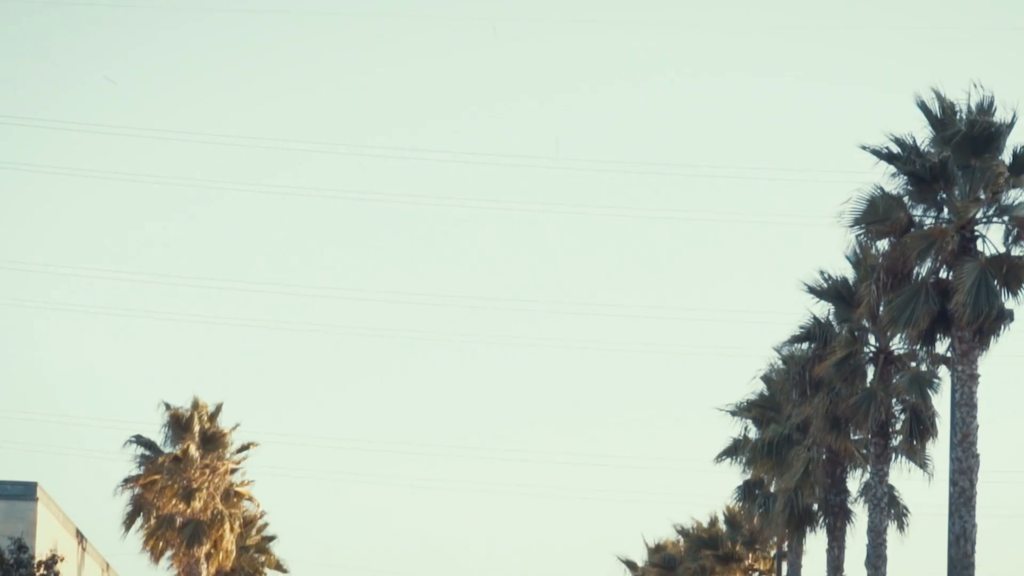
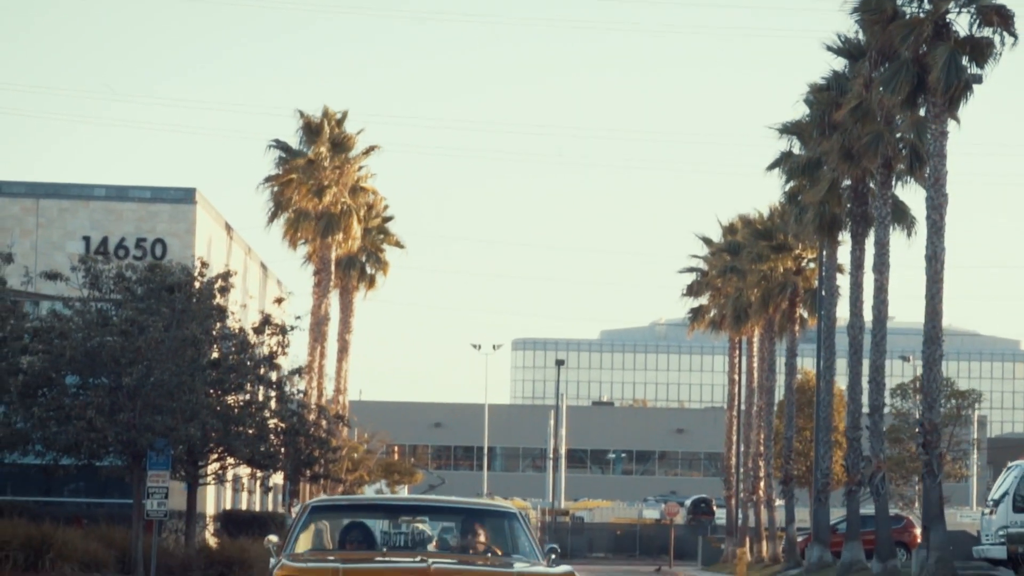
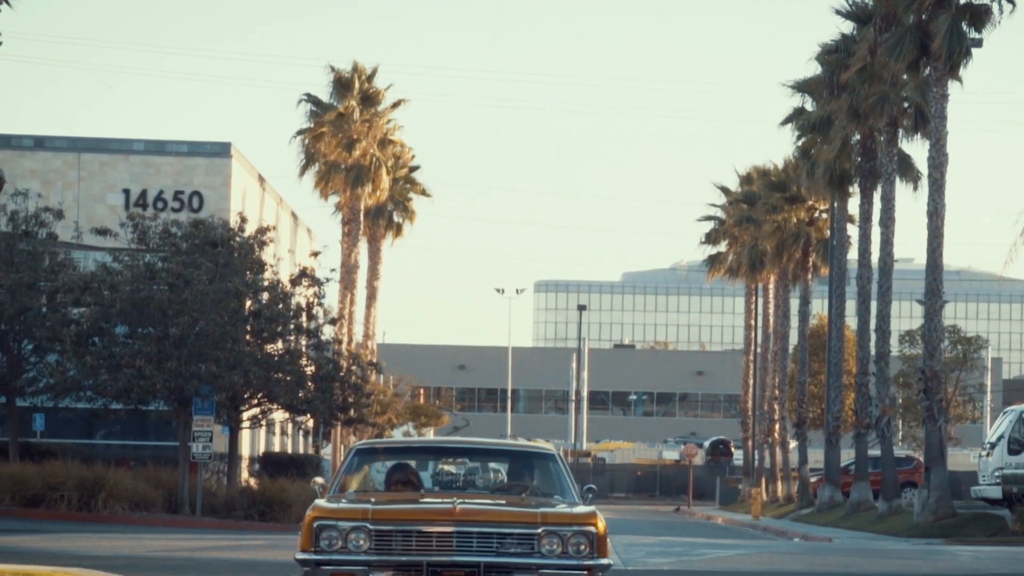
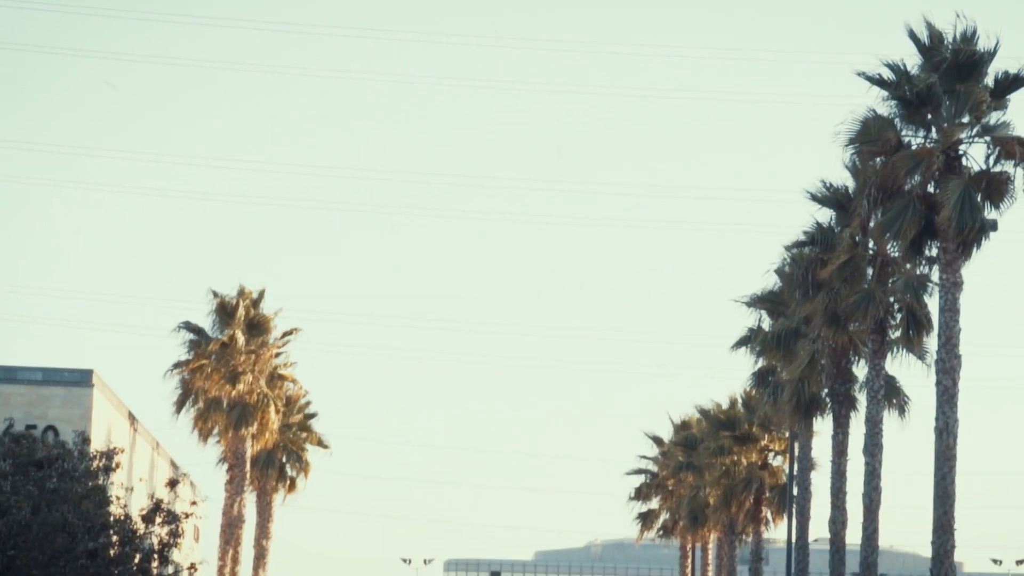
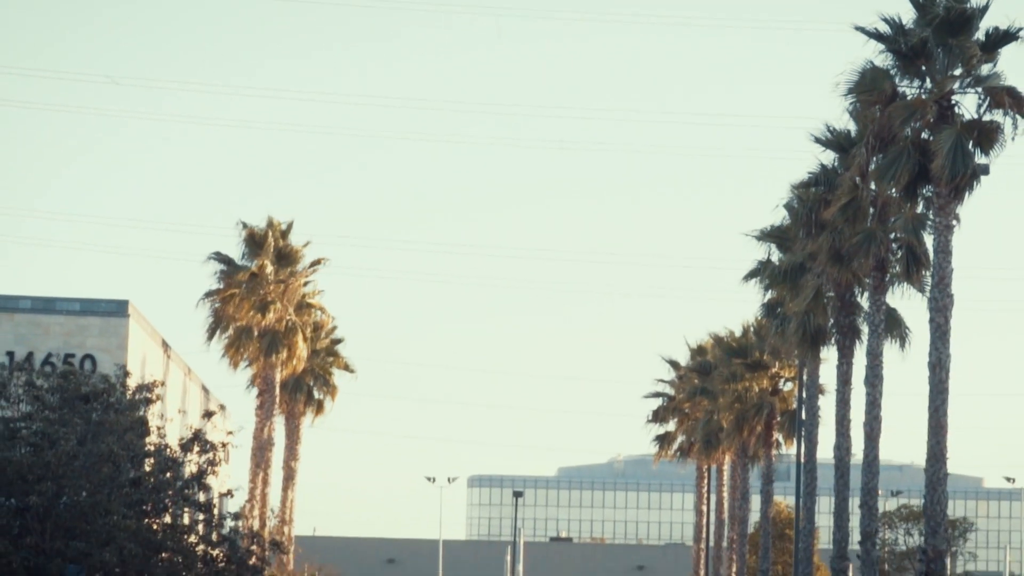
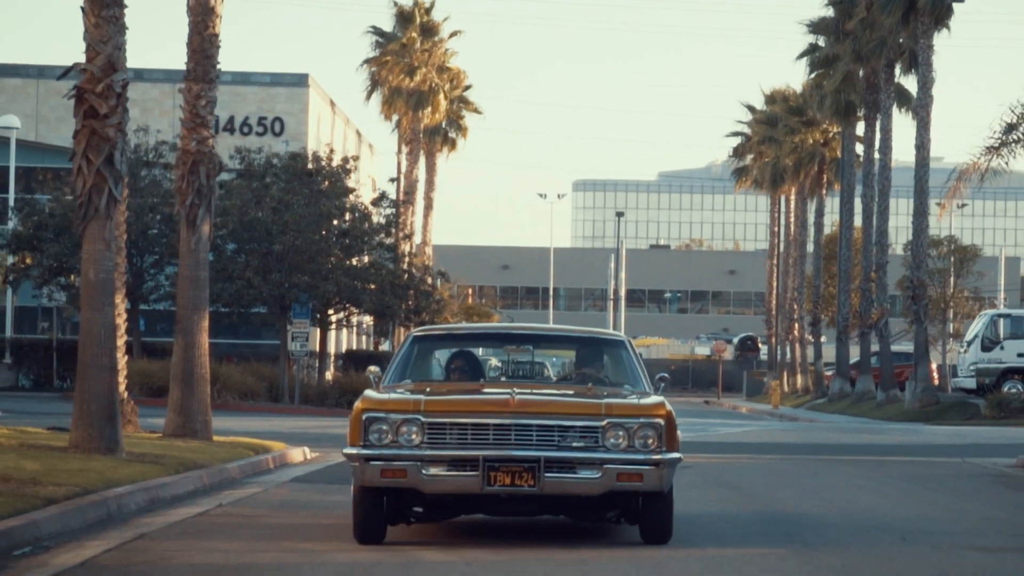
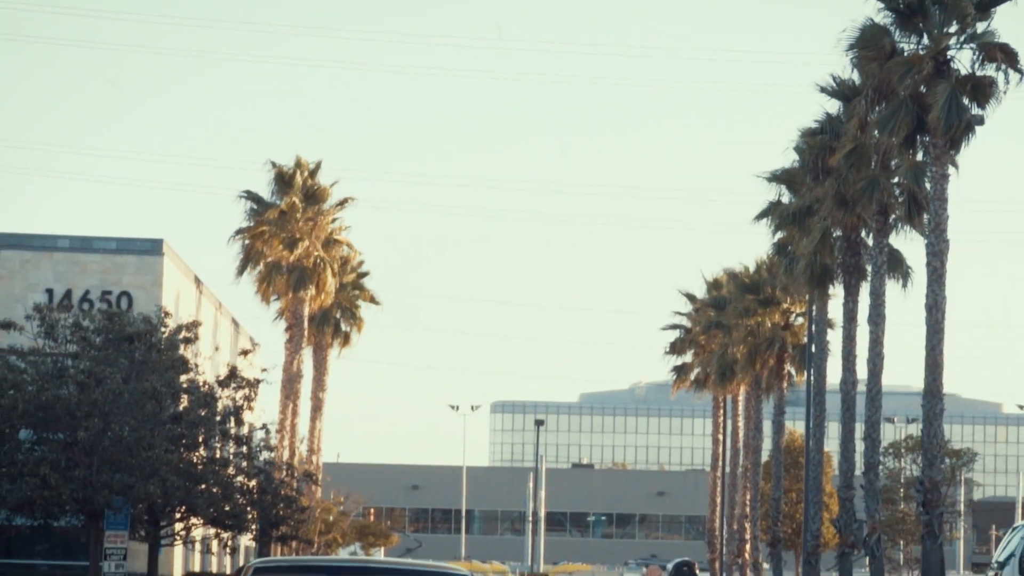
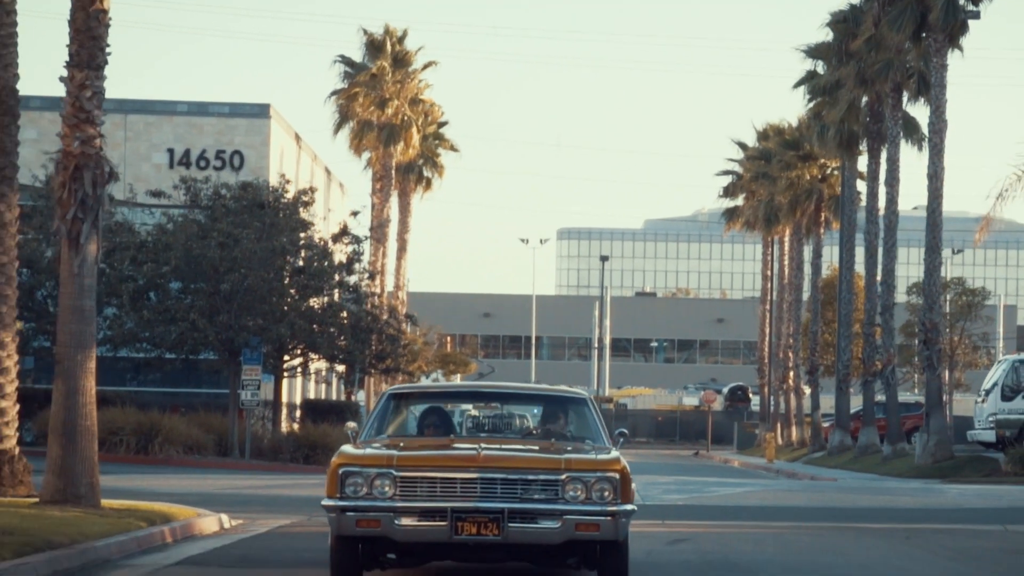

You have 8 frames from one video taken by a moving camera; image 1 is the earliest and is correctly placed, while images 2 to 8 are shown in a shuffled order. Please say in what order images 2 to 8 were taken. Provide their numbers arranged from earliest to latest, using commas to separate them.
4, 5, 7, 2, 3, 8, 6
